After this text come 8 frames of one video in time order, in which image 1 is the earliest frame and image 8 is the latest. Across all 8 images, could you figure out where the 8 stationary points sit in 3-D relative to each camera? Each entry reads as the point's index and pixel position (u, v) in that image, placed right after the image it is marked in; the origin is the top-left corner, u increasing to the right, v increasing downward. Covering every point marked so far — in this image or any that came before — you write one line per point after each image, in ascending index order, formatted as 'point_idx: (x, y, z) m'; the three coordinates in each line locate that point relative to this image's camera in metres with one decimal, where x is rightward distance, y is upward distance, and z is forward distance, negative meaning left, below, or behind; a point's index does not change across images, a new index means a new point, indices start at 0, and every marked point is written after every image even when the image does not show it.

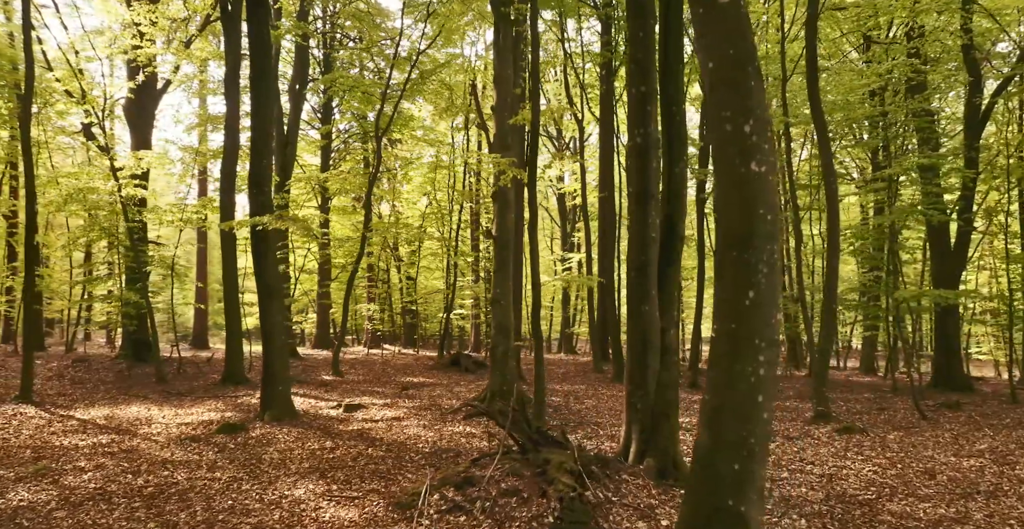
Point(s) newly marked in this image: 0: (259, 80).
0: (-3.5, +2.5, +10.1) m
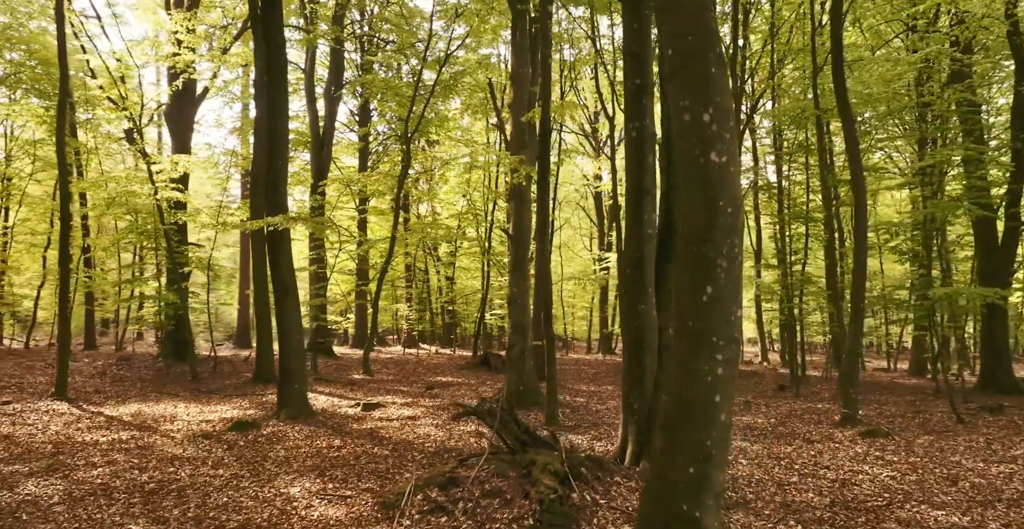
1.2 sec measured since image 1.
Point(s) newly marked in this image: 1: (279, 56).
0: (-3.3, +2.5, +10.2) m
1: (-3.2, +2.9, +10.2) m
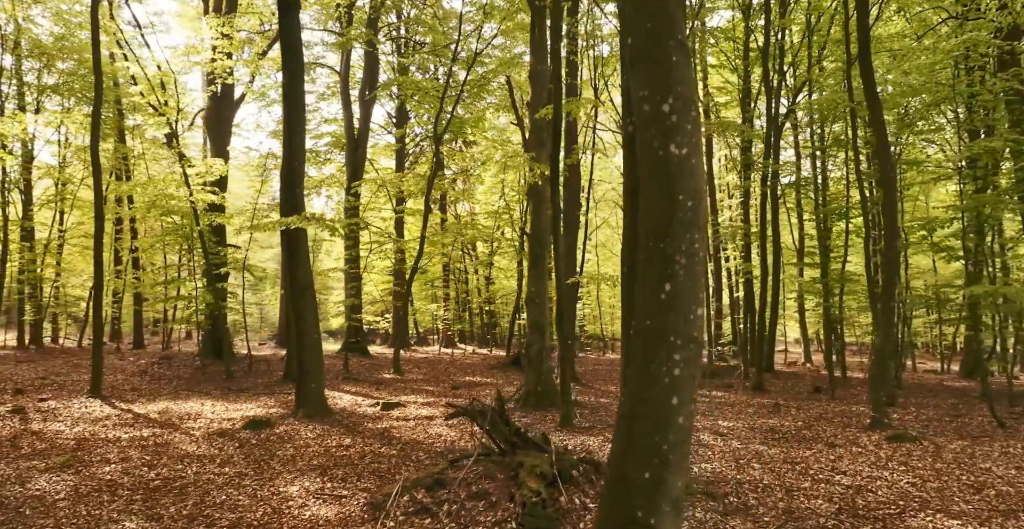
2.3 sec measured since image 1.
0: (-3.1, +2.5, +10.4) m
1: (-3.0, +2.9, +10.3) m
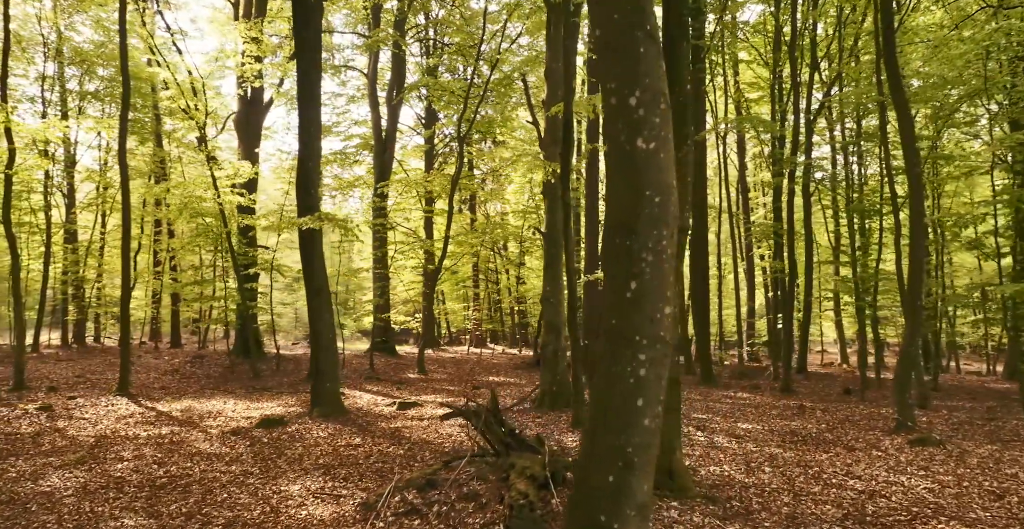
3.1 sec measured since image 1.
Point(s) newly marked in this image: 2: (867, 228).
0: (-2.9, +2.5, +10.4) m
1: (-2.9, +2.9, +10.4) m
2: (+9.4, +1.0, +19.5) m
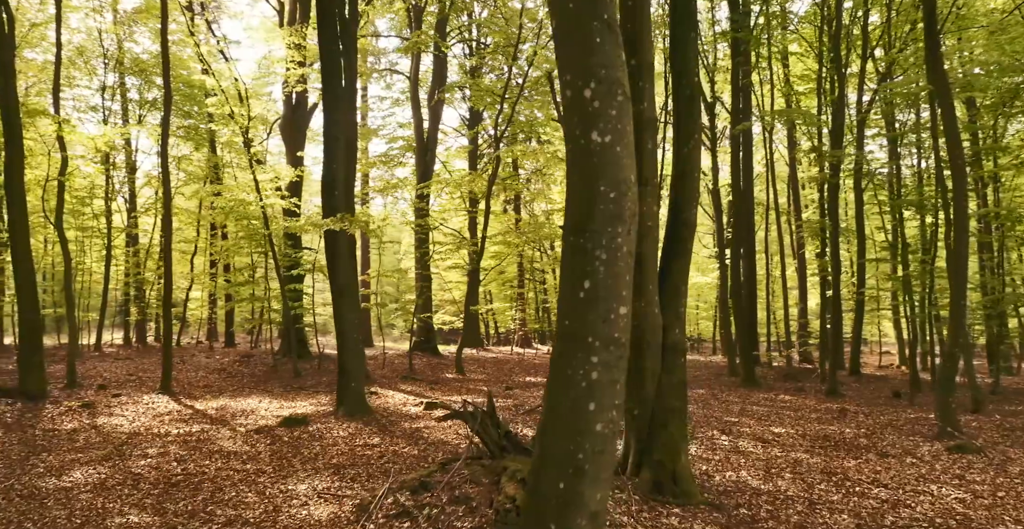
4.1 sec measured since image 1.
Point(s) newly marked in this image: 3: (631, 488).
0: (-2.6, +2.5, +10.6) m
1: (-2.5, +2.9, +10.5) m
2: (+10.4, +1.0, +18.7) m
3: (+0.9, -1.8, +6.0) m
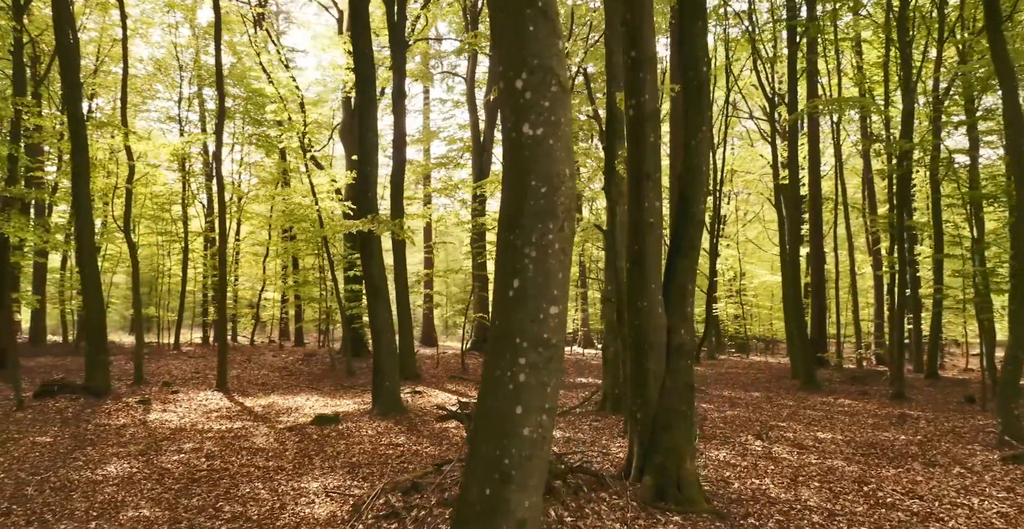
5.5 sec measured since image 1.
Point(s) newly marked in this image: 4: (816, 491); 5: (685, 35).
0: (-2.2, +2.5, +10.7) m
1: (-2.1, +2.8, +10.6) m
2: (+11.6, +1.1, +17.5) m
3: (+0.9, -1.8, +5.8) m
4: (+2.6, -2.0, +6.4) m
5: (+1.4, +1.9, +6.1) m
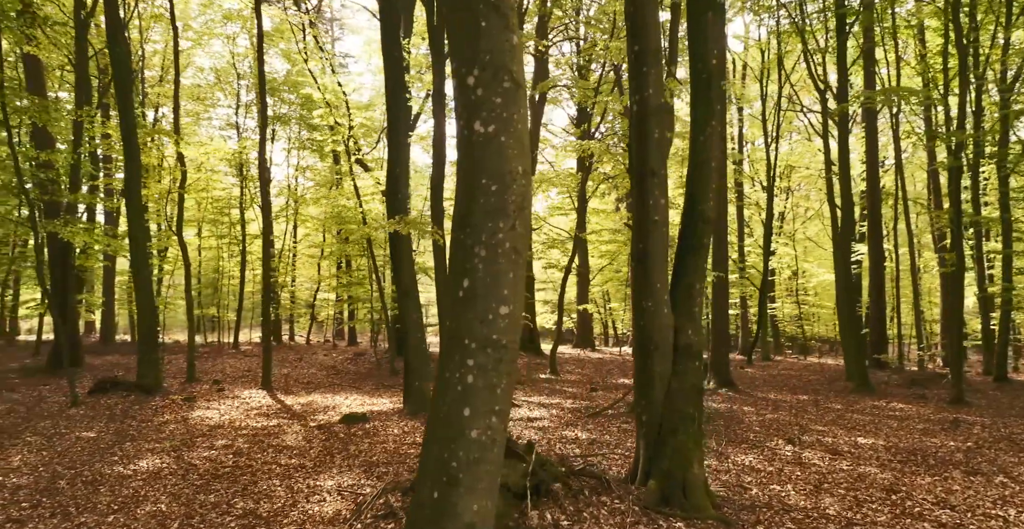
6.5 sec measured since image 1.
0: (-1.7, +2.5, +10.8) m
1: (-1.7, +2.8, +10.7) m
2: (+12.5, +1.2, +16.5) m
3: (+0.9, -1.8, +5.7) m
4: (+2.7, -2.0, +6.1) m
5: (+1.5, +1.9, +5.9) m
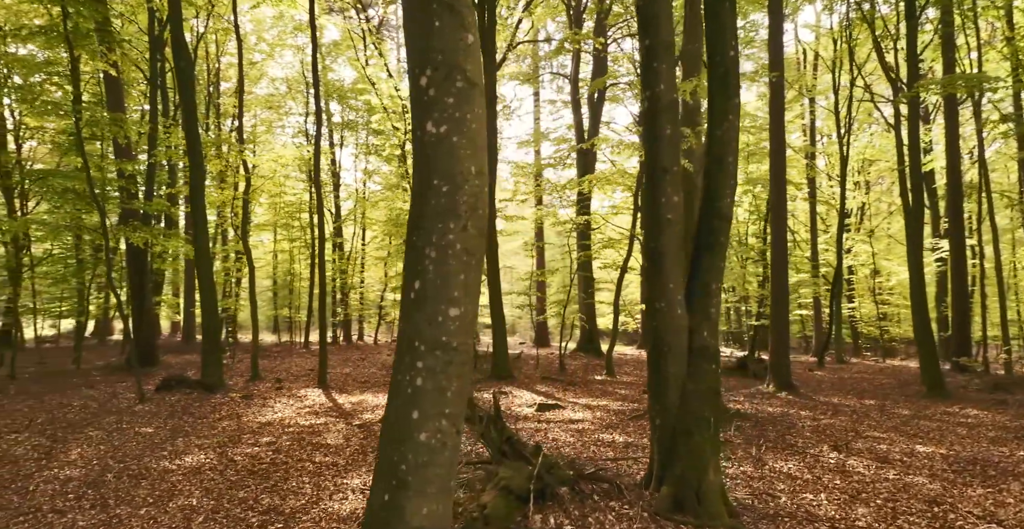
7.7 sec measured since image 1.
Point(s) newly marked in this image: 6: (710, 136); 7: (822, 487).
0: (-1.1, +2.4, +10.9) m
1: (-1.1, +2.8, +10.8) m
2: (+13.6, +1.3, +15.2) m
3: (+1.0, -1.8, +5.6) m
4: (+2.9, -1.9, +5.8) m
5: (+1.6, +1.9, +5.7) m
6: (+1.5, +1.0, +5.6) m
7: (+2.7, -2.0, +6.4) m
